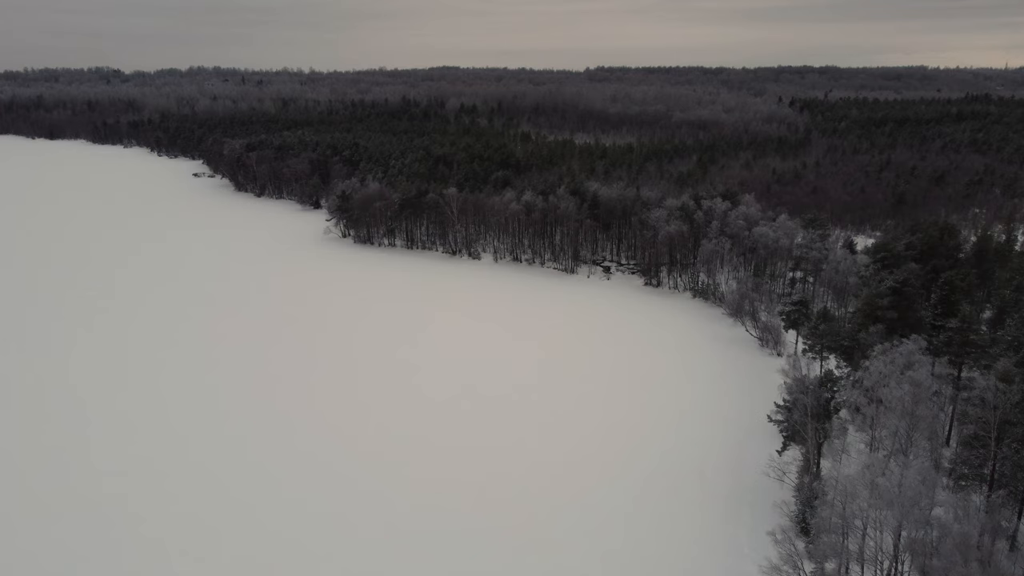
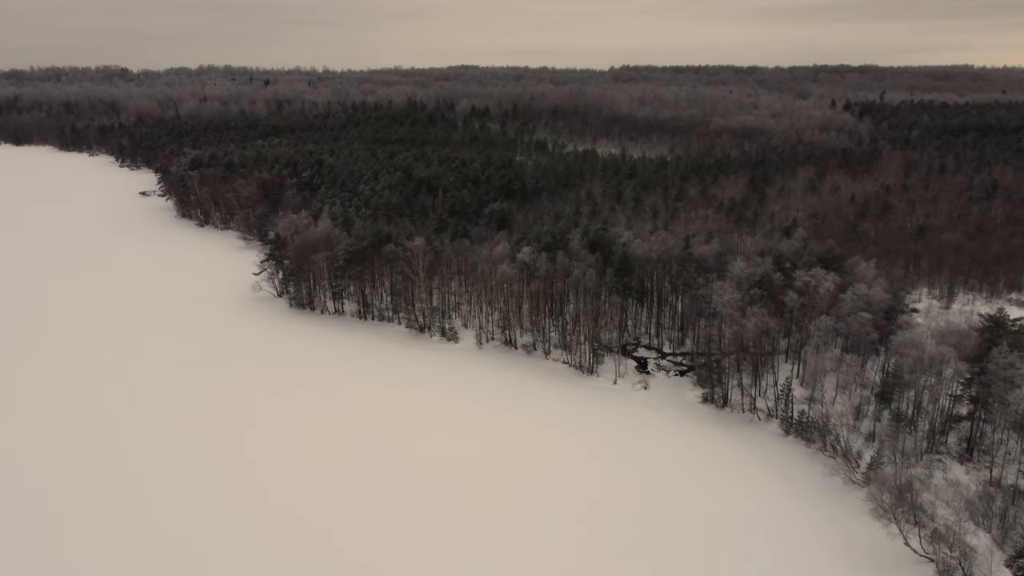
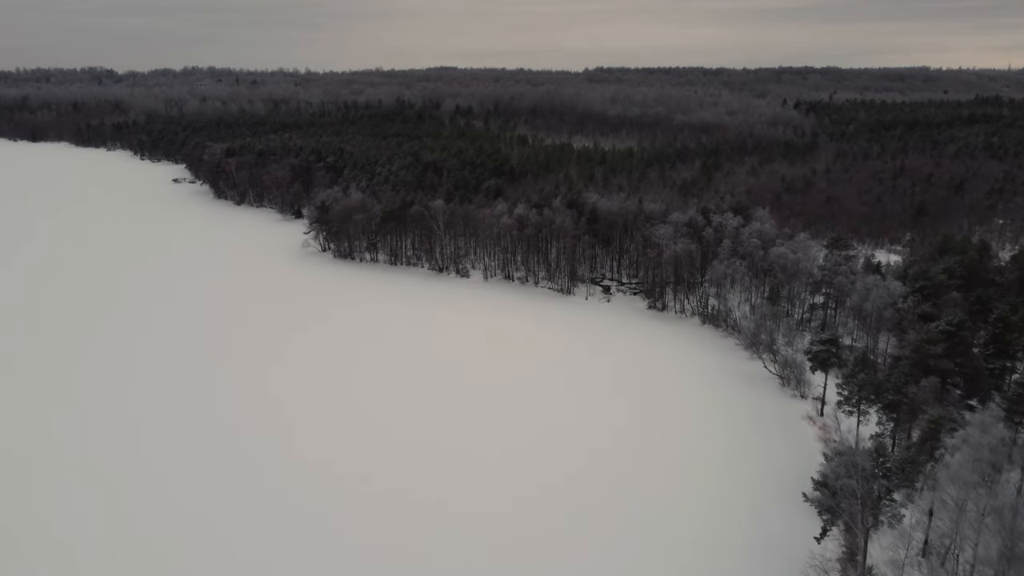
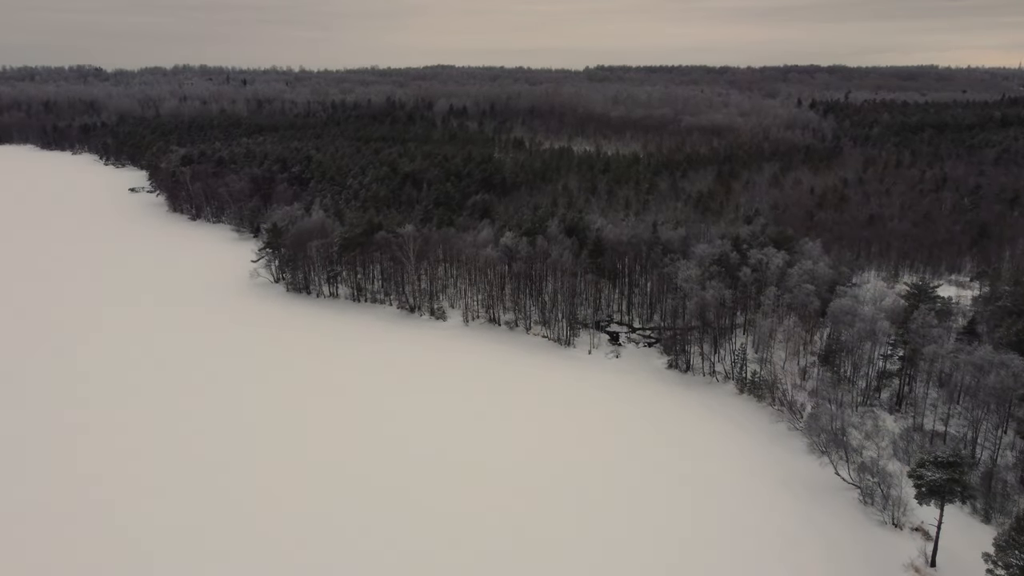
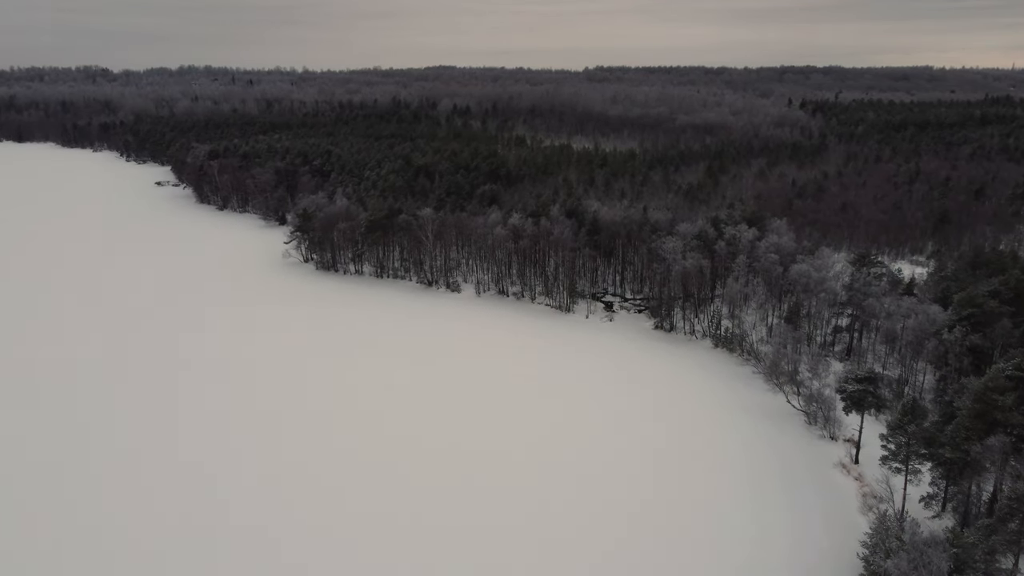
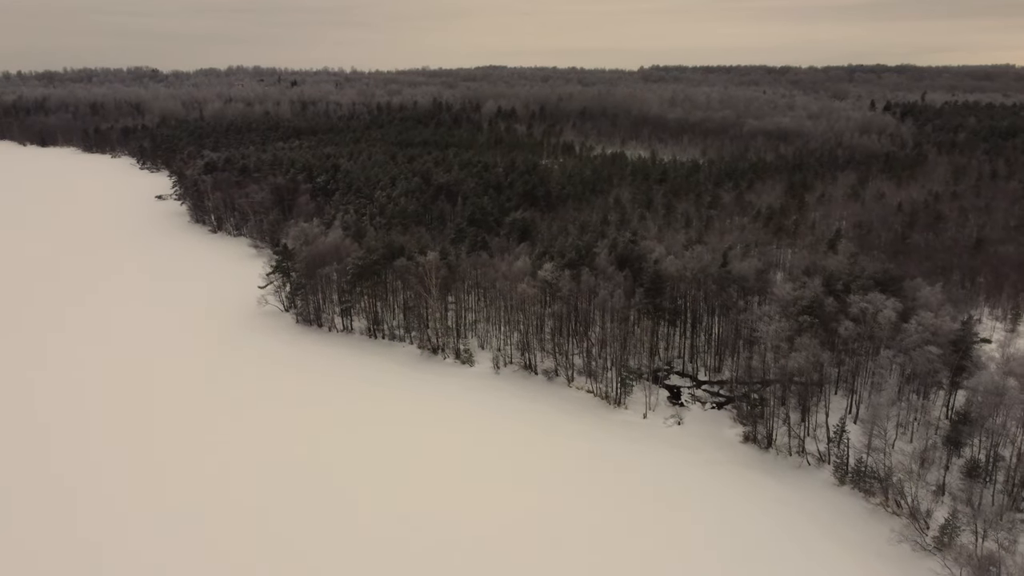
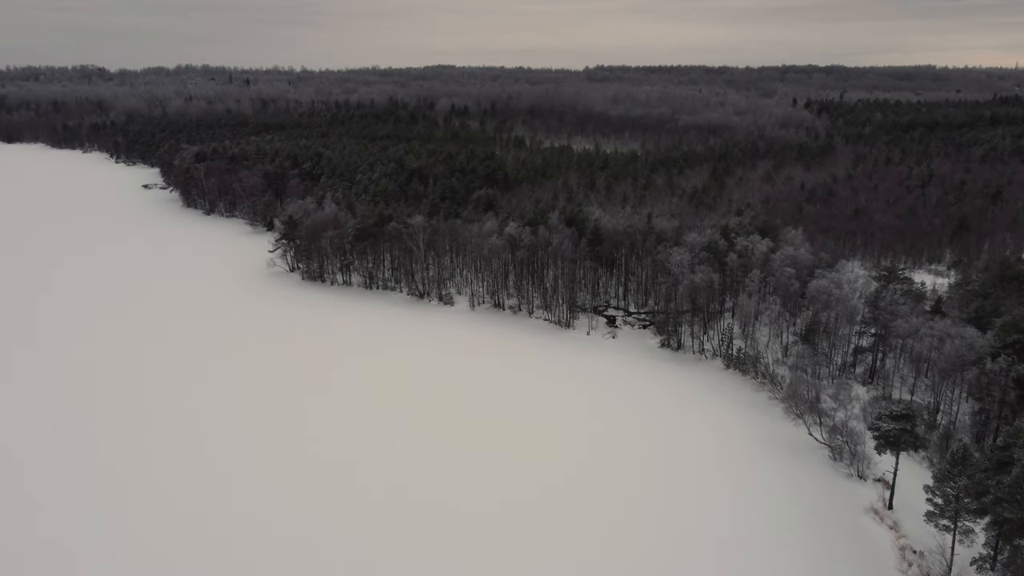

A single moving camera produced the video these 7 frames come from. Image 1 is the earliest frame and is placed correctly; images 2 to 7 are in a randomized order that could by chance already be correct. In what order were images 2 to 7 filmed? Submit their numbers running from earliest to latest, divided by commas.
3, 5, 7, 4, 2, 6
